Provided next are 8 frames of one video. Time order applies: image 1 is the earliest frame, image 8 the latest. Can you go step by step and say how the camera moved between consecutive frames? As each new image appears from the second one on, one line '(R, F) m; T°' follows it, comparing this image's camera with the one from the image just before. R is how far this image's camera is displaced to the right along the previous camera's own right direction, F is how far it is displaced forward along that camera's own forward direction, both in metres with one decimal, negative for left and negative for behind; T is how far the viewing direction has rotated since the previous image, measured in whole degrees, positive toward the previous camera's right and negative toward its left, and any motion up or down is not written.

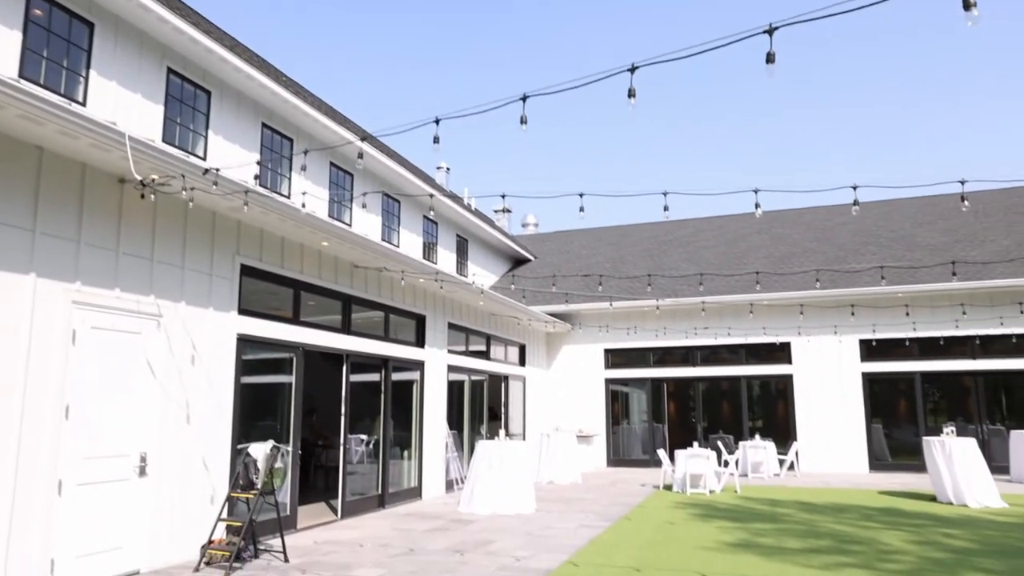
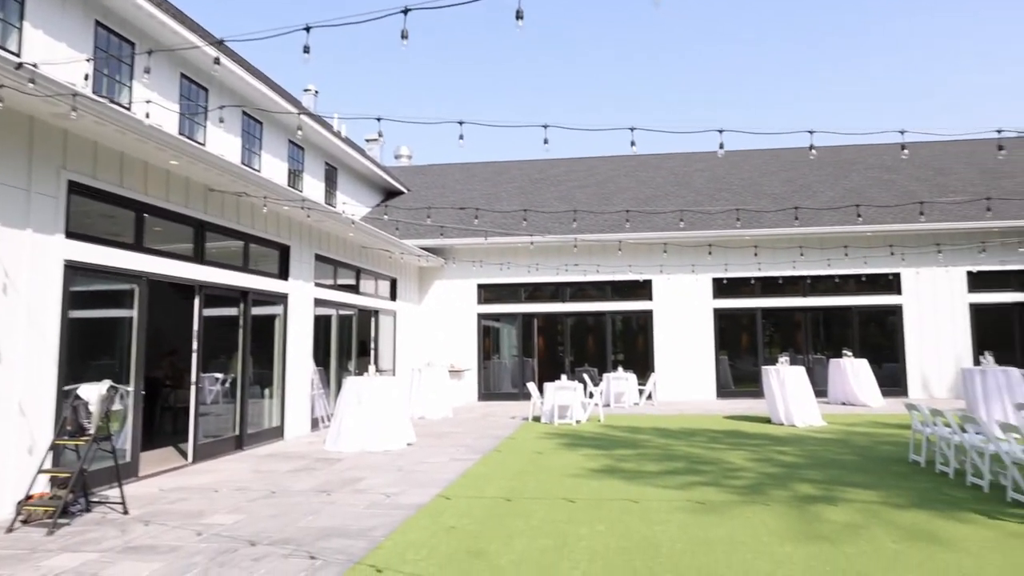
(0.0, +0.3) m; +10°
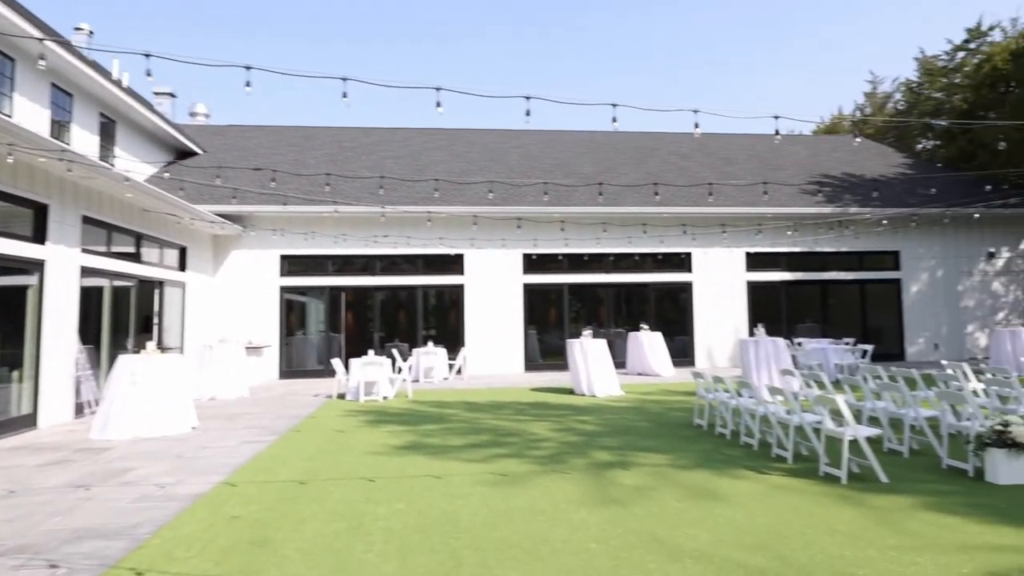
(+0.2, +0.3) m; +15°
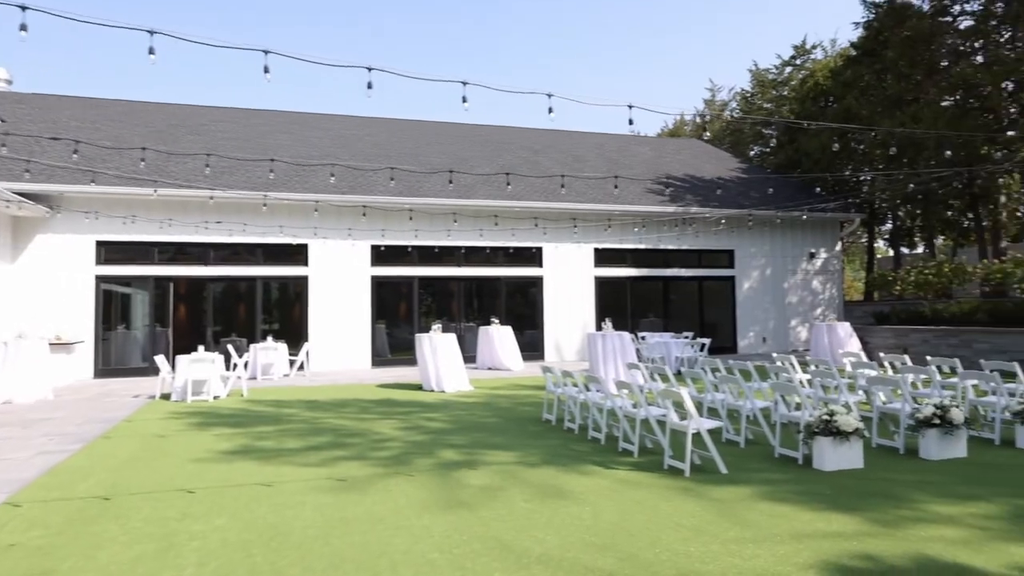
(+0.1, +0.4) m; +12°
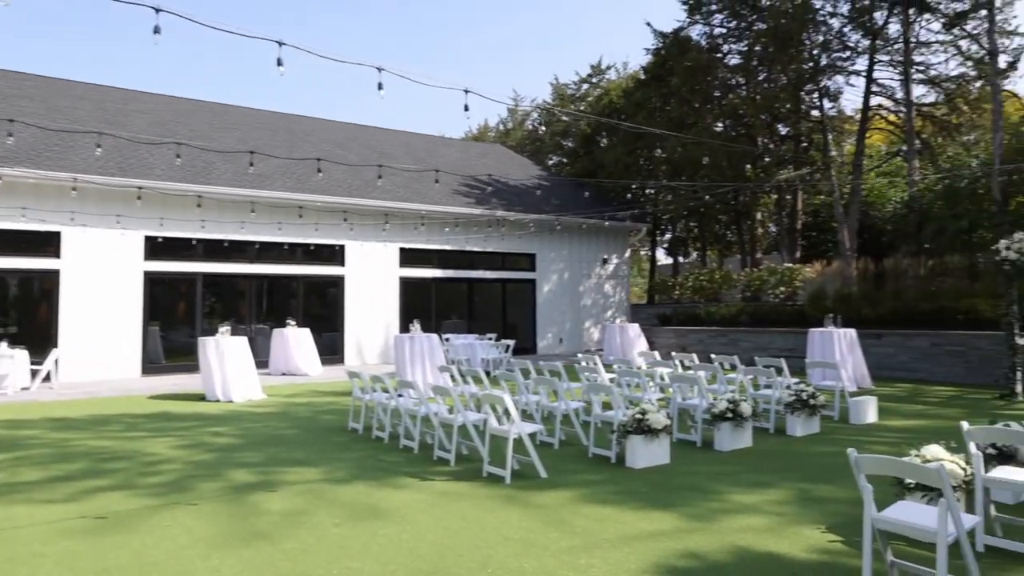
(-0.1, +0.5) m; +16°
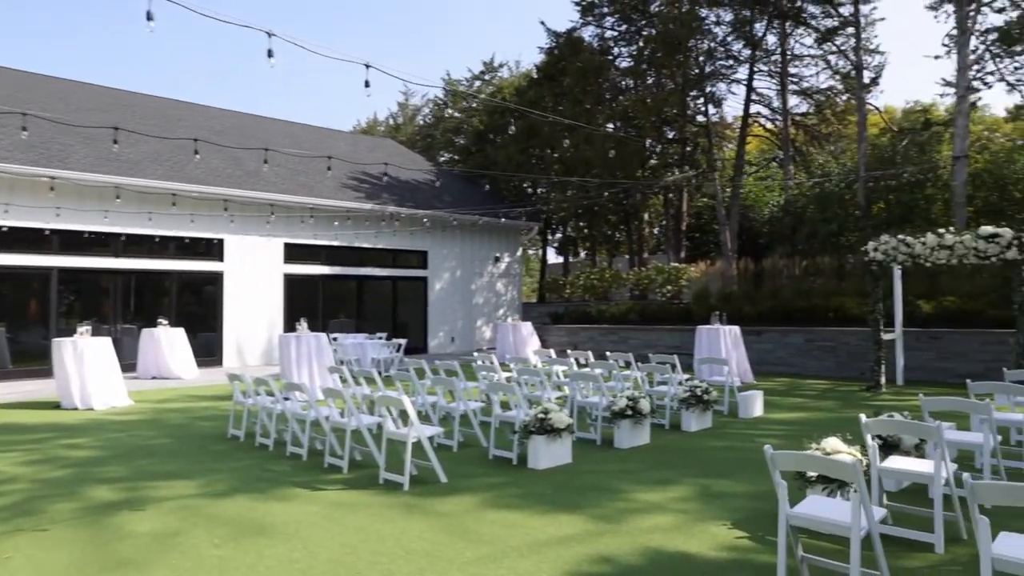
(-0.1, +0.3) m; +9°
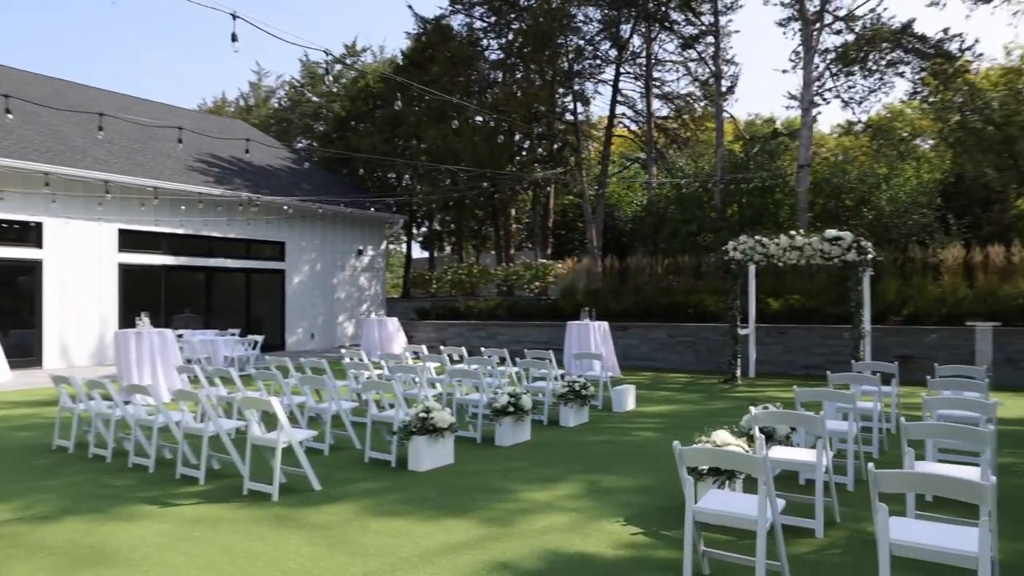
(-0.2, +0.3) m; +11°
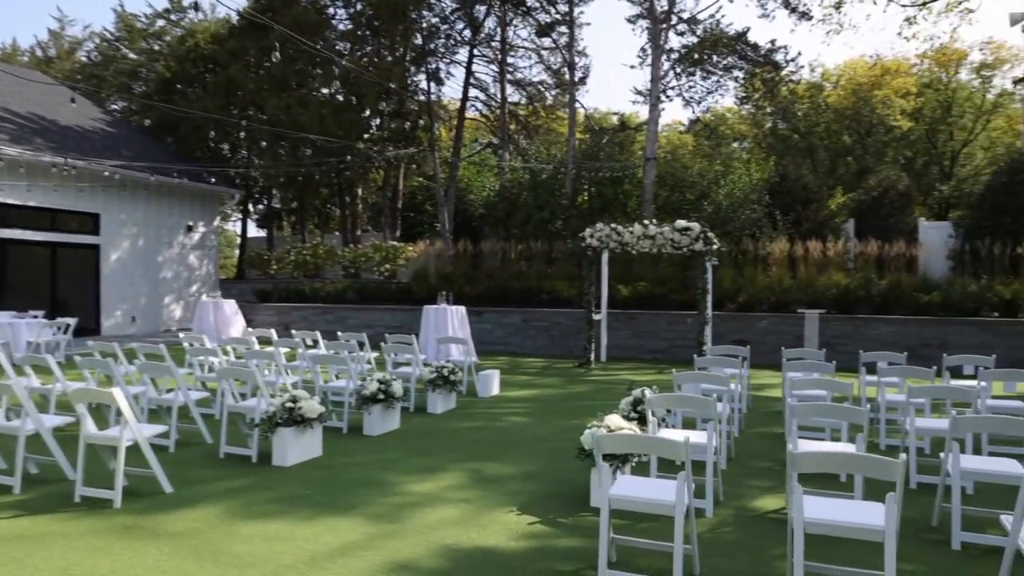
(-0.4, +0.3) m; +13°
